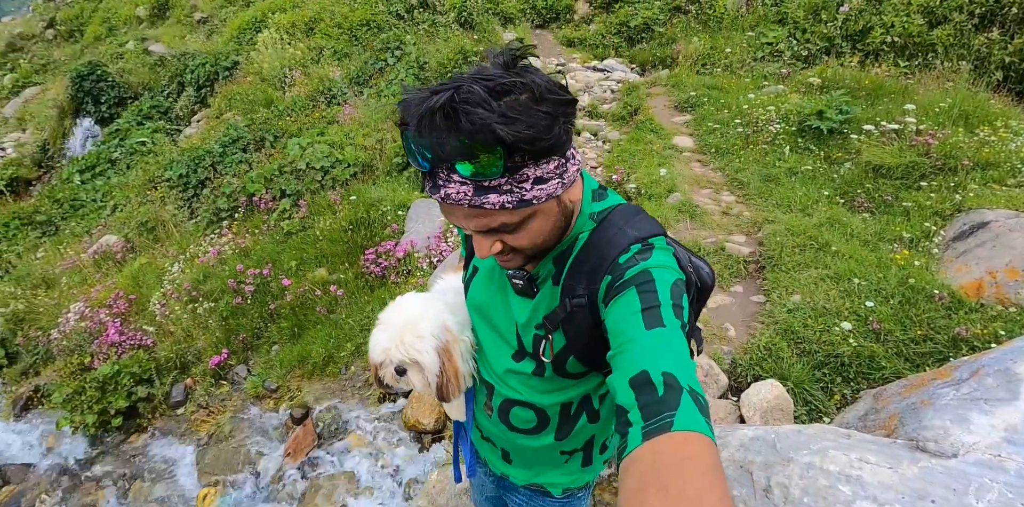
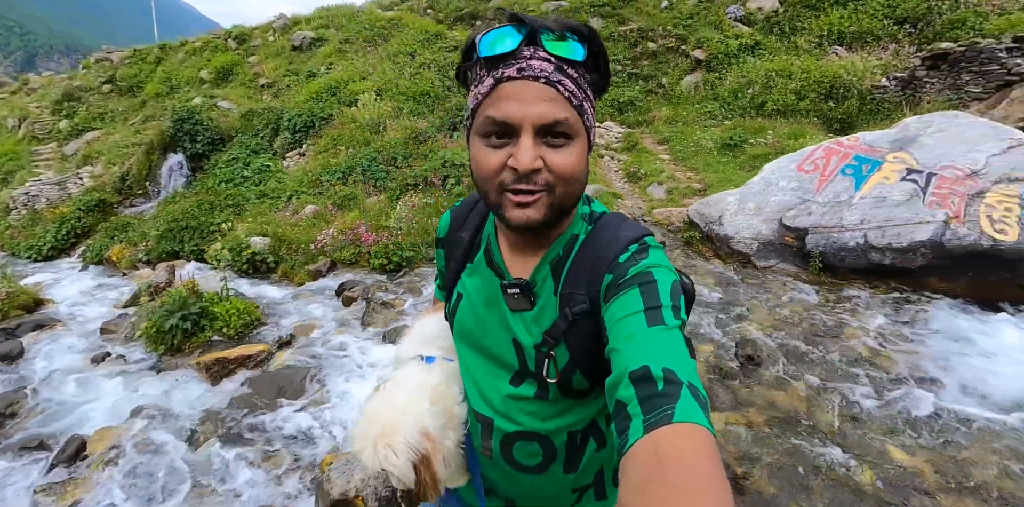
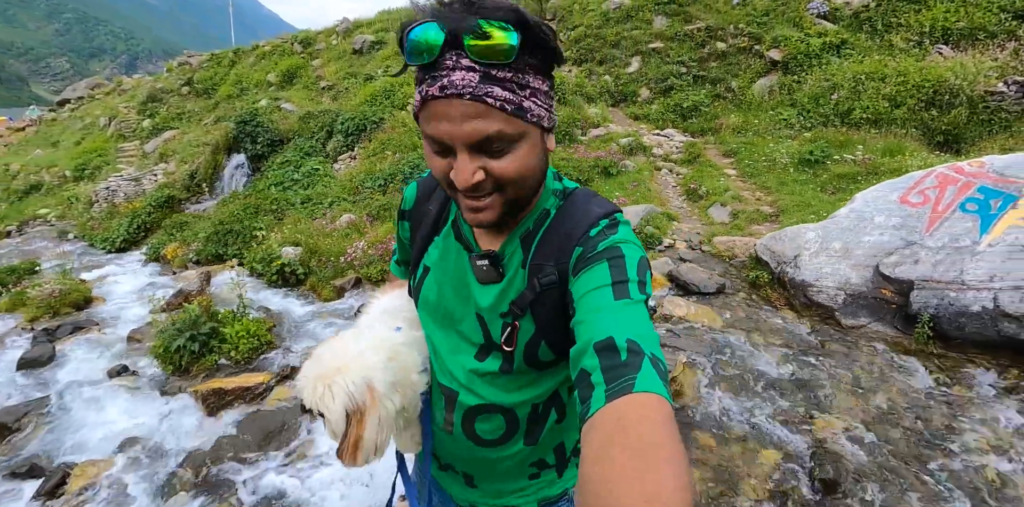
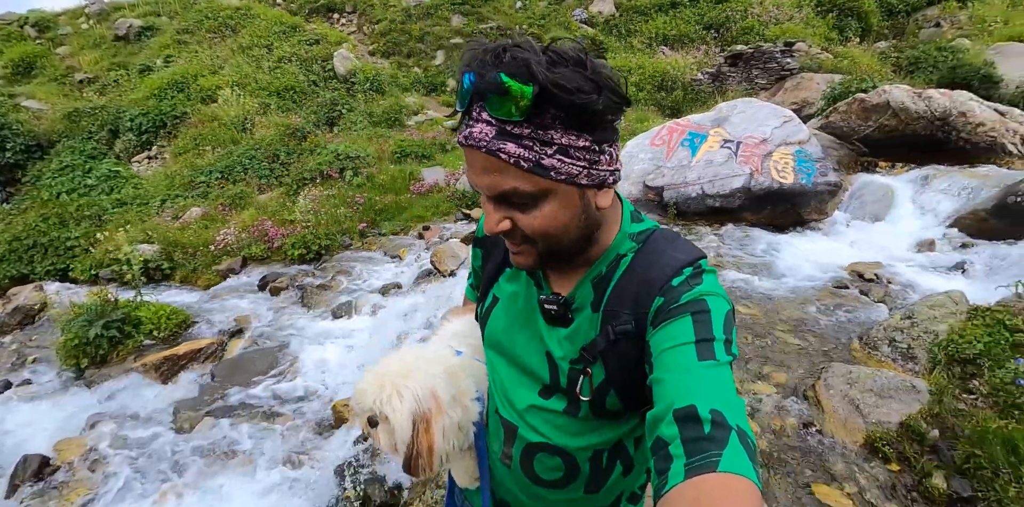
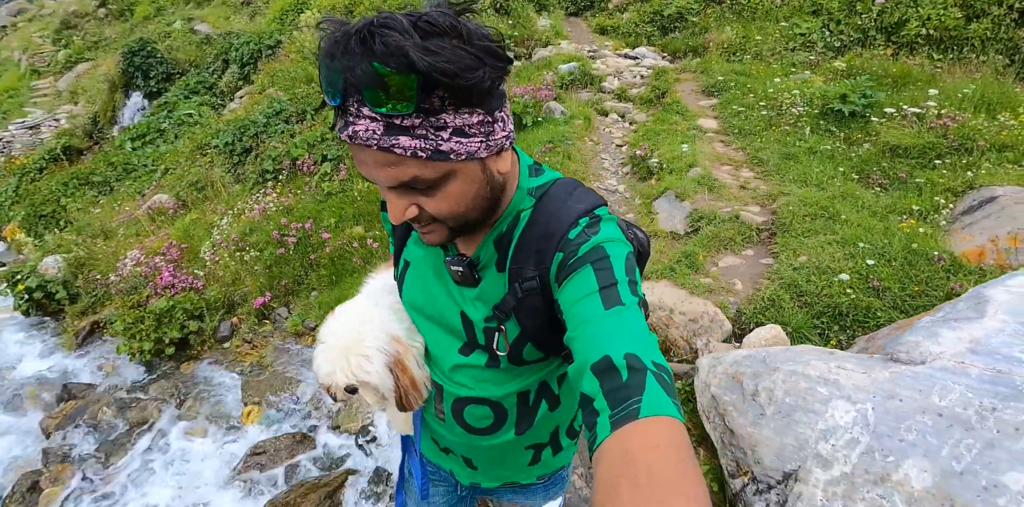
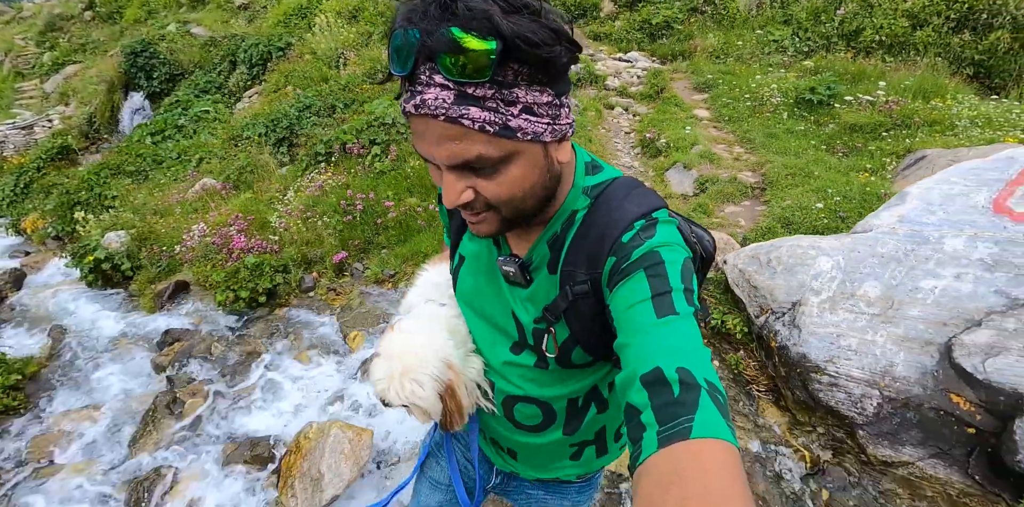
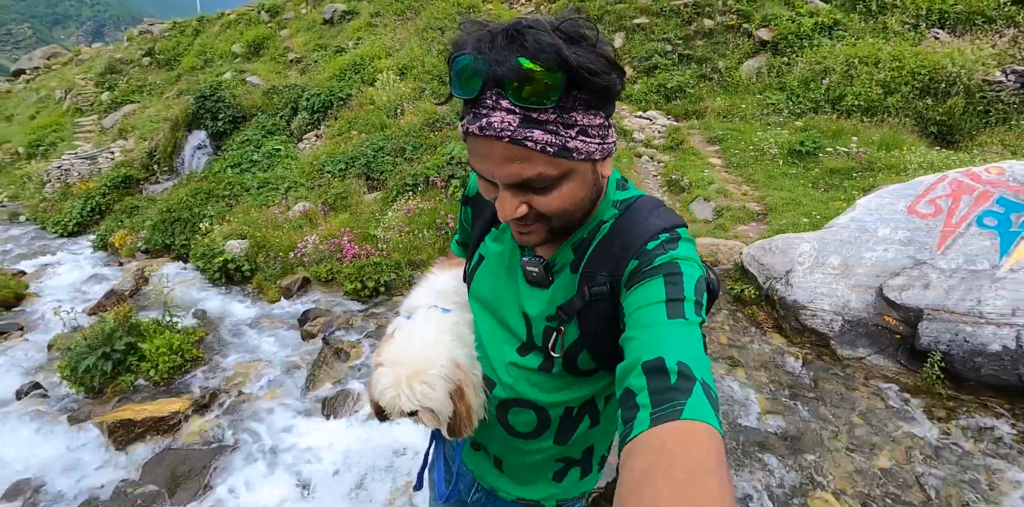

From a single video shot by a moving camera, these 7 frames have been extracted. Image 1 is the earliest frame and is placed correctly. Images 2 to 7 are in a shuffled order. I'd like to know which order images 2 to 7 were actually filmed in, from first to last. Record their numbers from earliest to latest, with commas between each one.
5, 6, 7, 3, 2, 4
